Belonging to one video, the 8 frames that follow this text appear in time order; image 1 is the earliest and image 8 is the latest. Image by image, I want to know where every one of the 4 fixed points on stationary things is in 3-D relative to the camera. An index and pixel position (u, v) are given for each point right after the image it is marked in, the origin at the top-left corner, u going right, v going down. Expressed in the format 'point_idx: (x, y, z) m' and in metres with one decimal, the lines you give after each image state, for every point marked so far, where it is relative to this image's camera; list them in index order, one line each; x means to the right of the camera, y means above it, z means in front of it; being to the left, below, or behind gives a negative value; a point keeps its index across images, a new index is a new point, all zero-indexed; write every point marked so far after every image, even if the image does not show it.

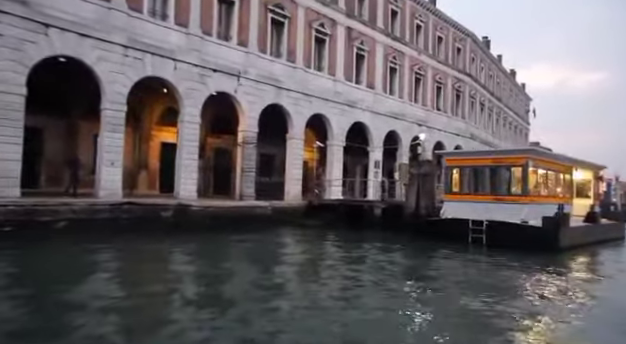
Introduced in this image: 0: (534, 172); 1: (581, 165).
0: (+7.2, -0.1, +14.8) m
1: (+11.3, +0.2, +19.1) m
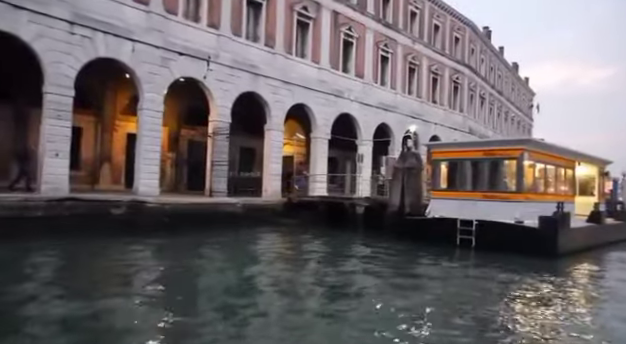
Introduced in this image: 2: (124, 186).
0: (+6.3, +0.1, +13.1) m
1: (+10.4, +0.4, +17.4) m
2: (-7.4, -0.6, +17.7) m
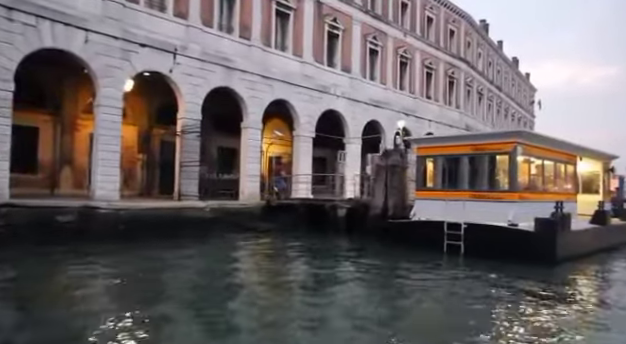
0: (+5.5, +0.2, +11.7) m
1: (+9.6, +0.6, +16.0) m
2: (-8.1, -0.7, +16.4) m
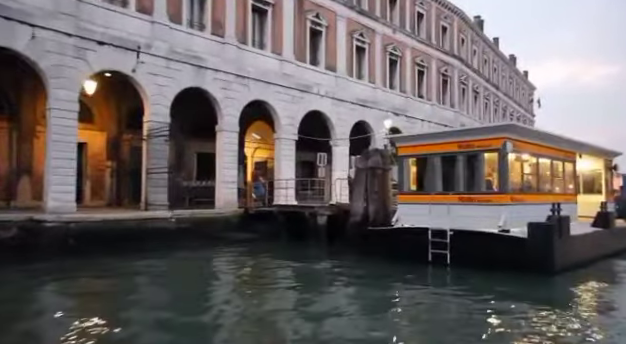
0: (+4.7, +0.2, +10.5) m
1: (+8.9, +0.6, +14.7) m
2: (-8.8, -1.0, +15.2) m
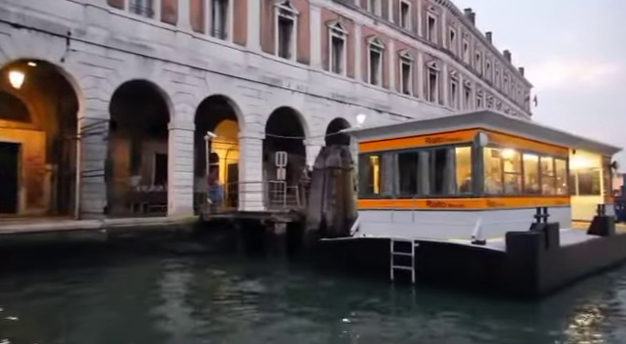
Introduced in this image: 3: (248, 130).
0: (+3.5, +0.3, +8.7) m
1: (+7.7, +0.7, +12.9) m
2: (-10.0, -1.1, +13.4) m
3: (-2.5, +1.6, +17.4) m
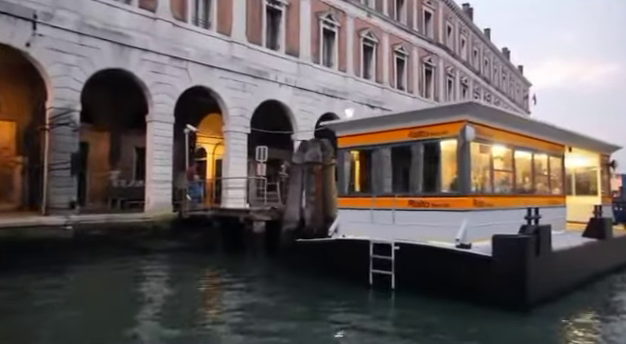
0: (+3.0, +0.3, +8.0) m
1: (+7.2, +0.7, +12.2) m
2: (-10.6, -0.9, +12.7) m
3: (-3.0, +1.8, +16.7) m
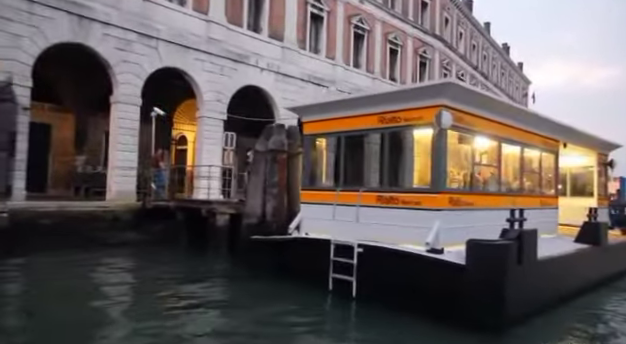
0: (+2.3, +0.4, +6.9) m
1: (+6.5, +0.7, +11.2) m
2: (-11.3, -0.3, +11.6) m
3: (-3.7, +2.2, +15.6) m
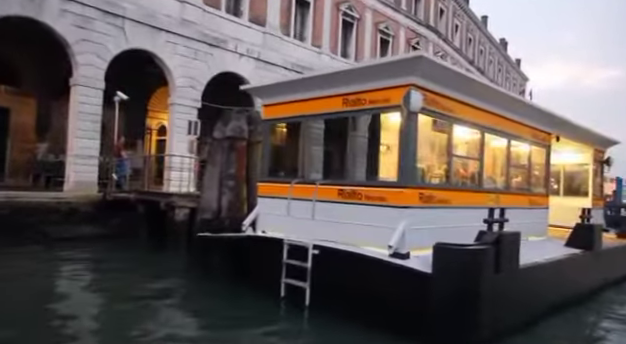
0: (+1.6, +0.5, +6.0) m
1: (+5.8, +0.8, +10.3) m
2: (-12.0, +0.1, +10.6) m
3: (-4.3, +2.5, +14.6) m
